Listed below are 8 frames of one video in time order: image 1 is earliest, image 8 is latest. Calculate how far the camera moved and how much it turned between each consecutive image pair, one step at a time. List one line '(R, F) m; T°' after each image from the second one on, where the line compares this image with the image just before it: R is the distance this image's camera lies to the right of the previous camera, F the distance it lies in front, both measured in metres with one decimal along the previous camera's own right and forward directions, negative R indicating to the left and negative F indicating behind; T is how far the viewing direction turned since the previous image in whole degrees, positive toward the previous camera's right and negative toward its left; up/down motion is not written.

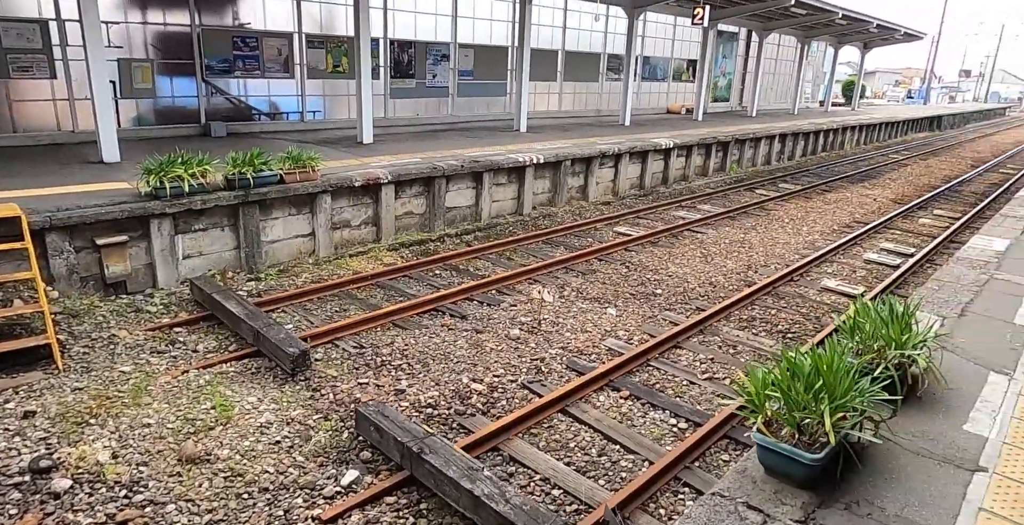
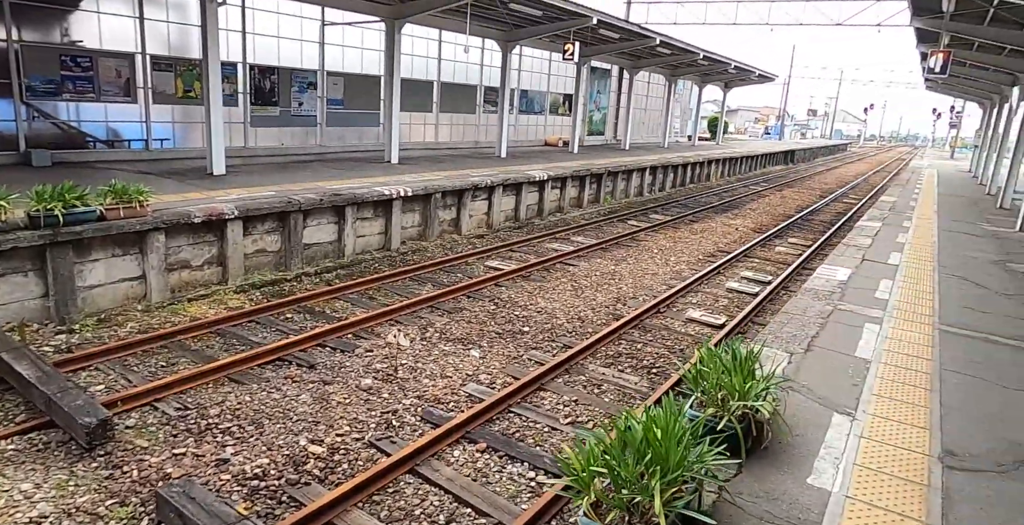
(+0.6, +0.6) m; +10°
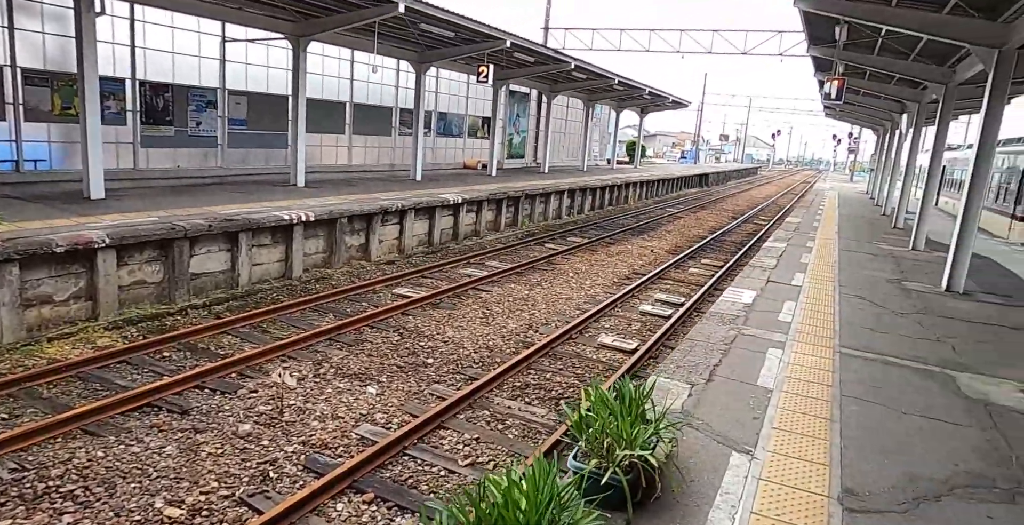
(+0.4, +0.5) m; +6°
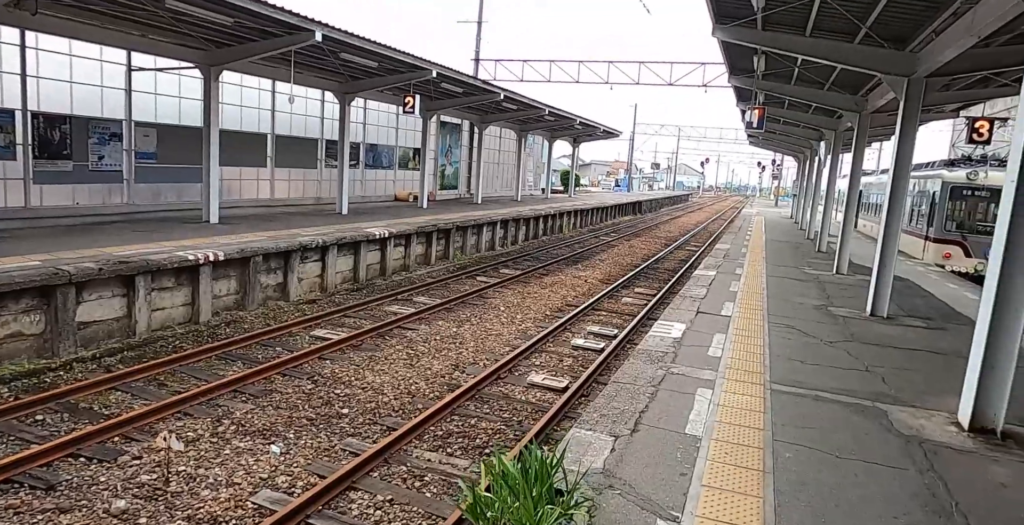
(+0.3, +0.5) m; +5°
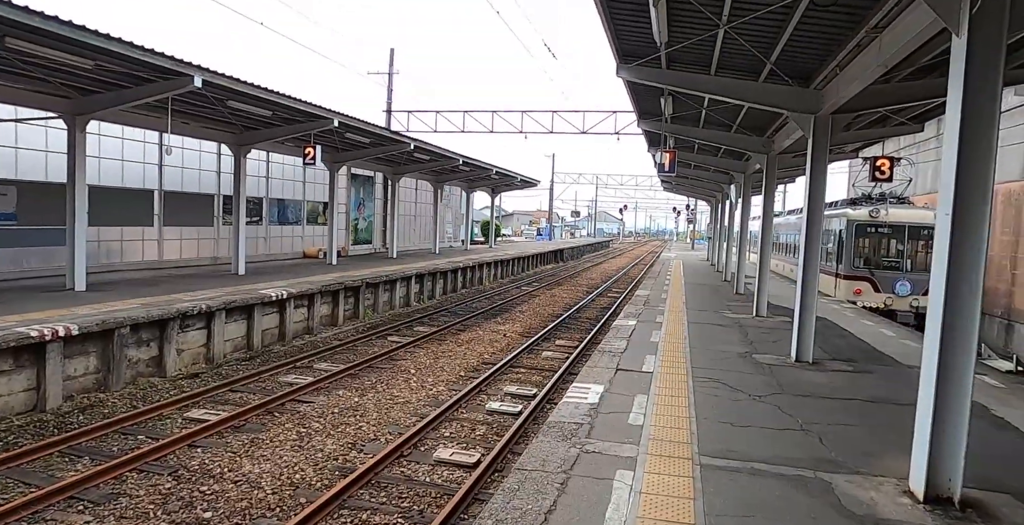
(+0.4, +0.8) m; +7°
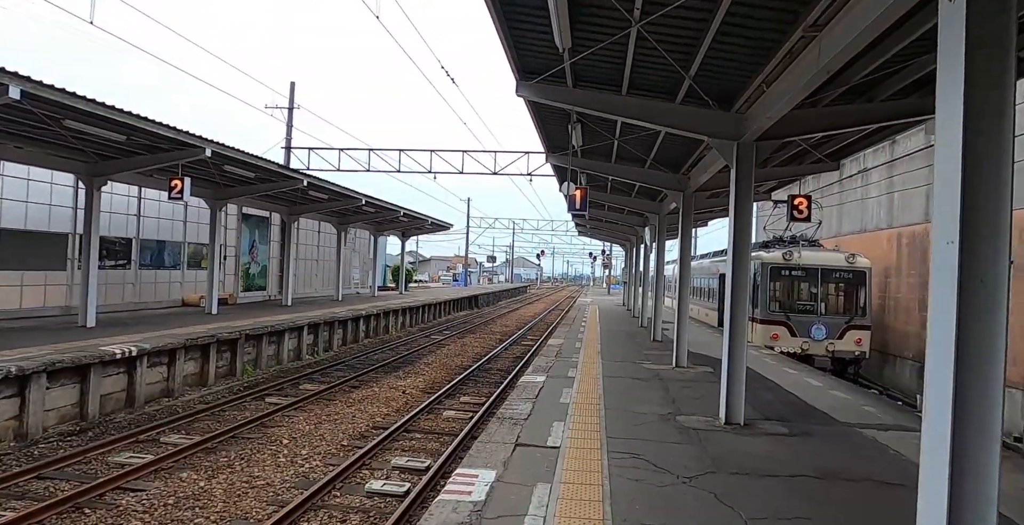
(+0.4, +1.2) m; +8°
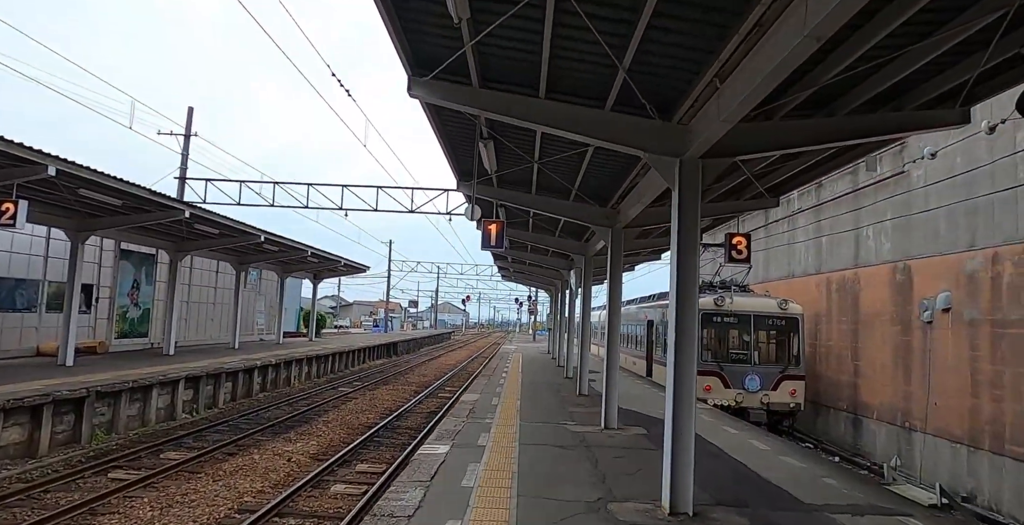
(+0.3, +1.4) m; +7°
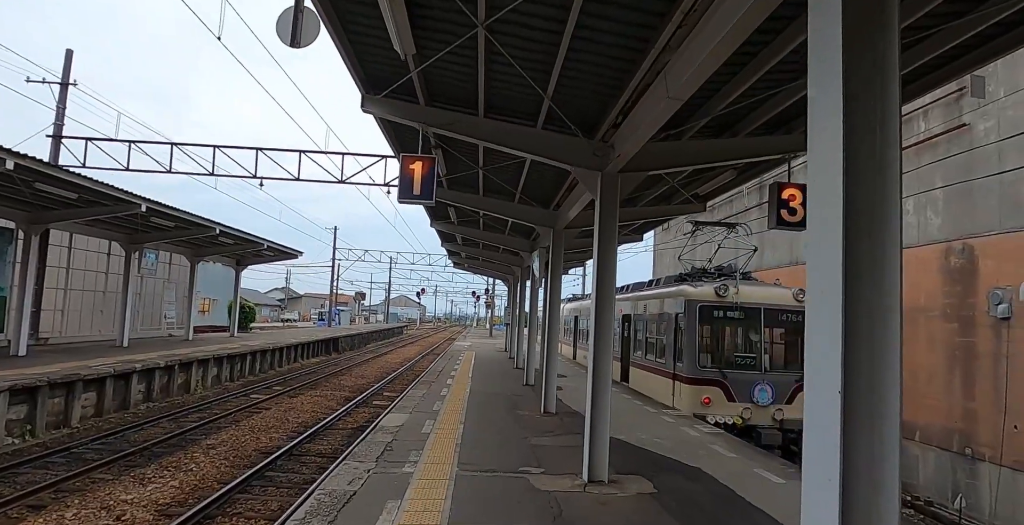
(+0.2, +3.1) m; +4°
